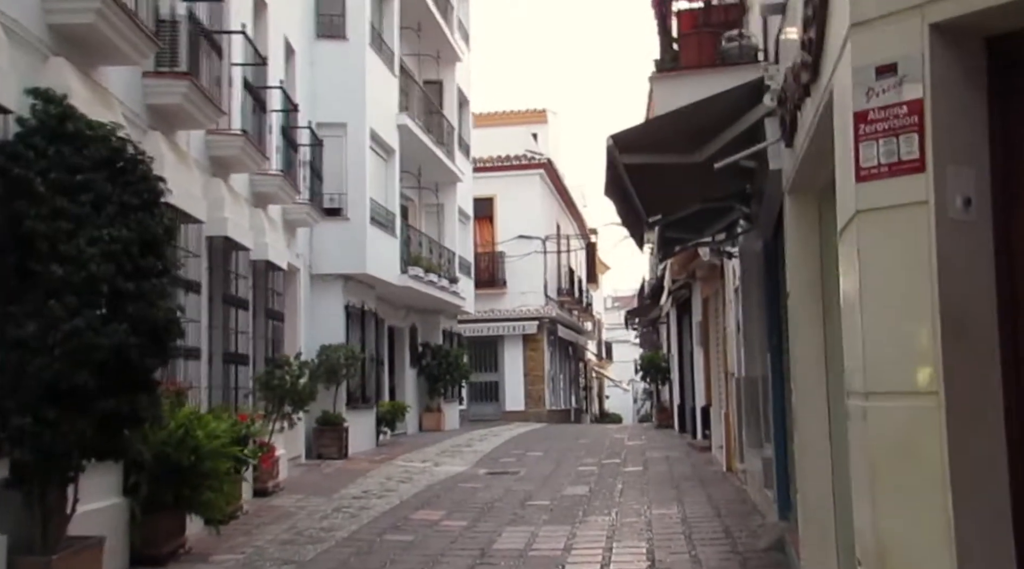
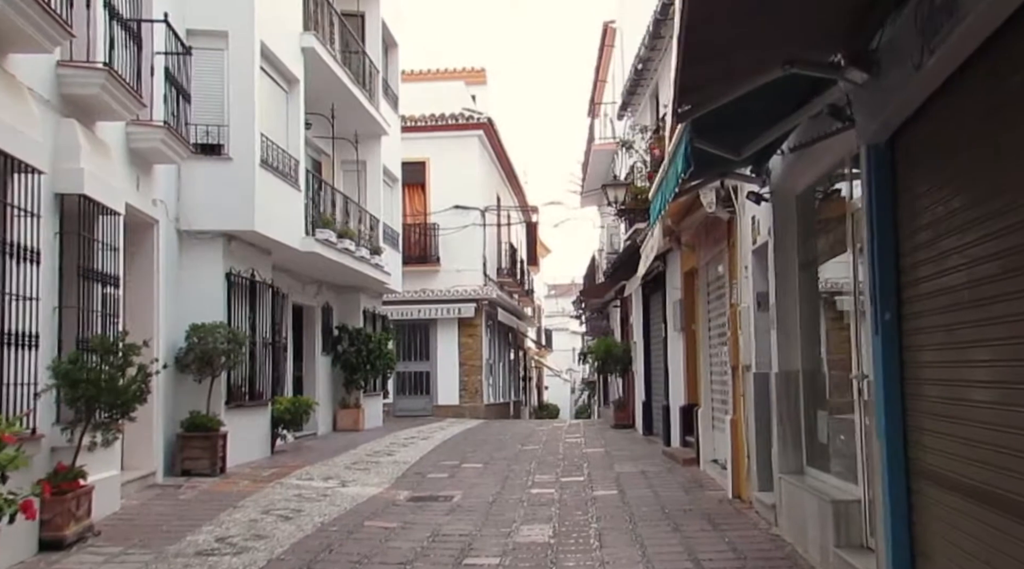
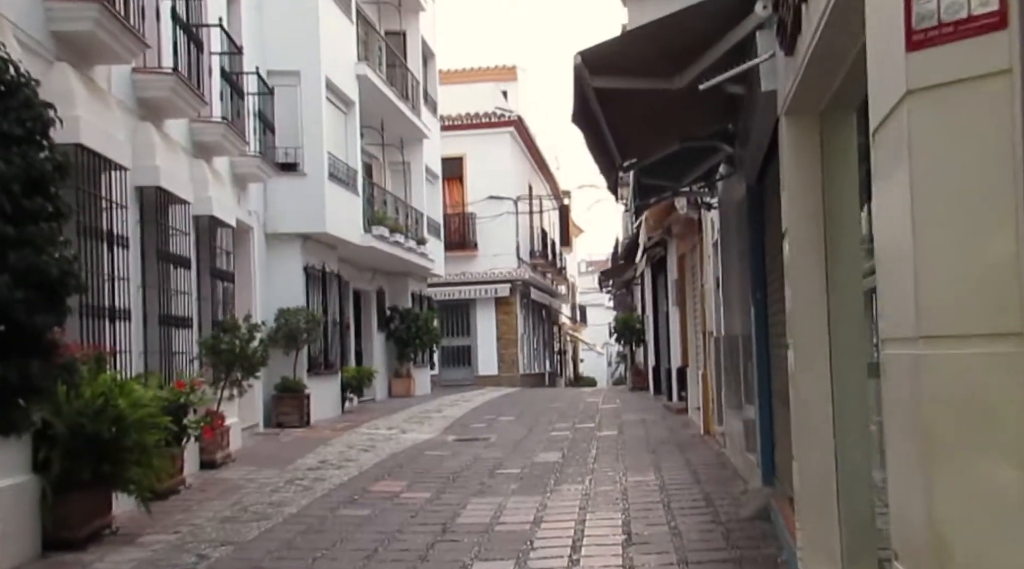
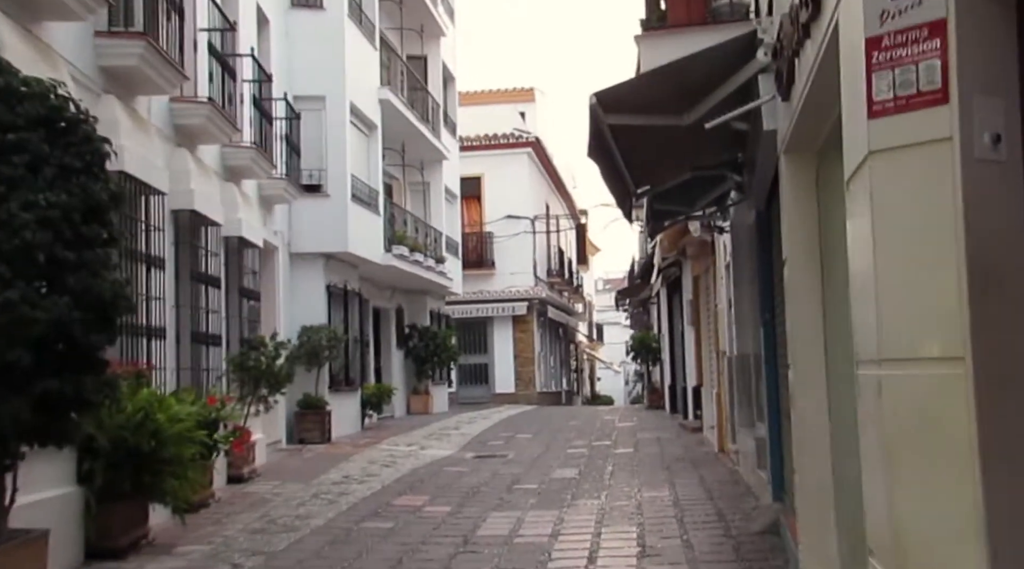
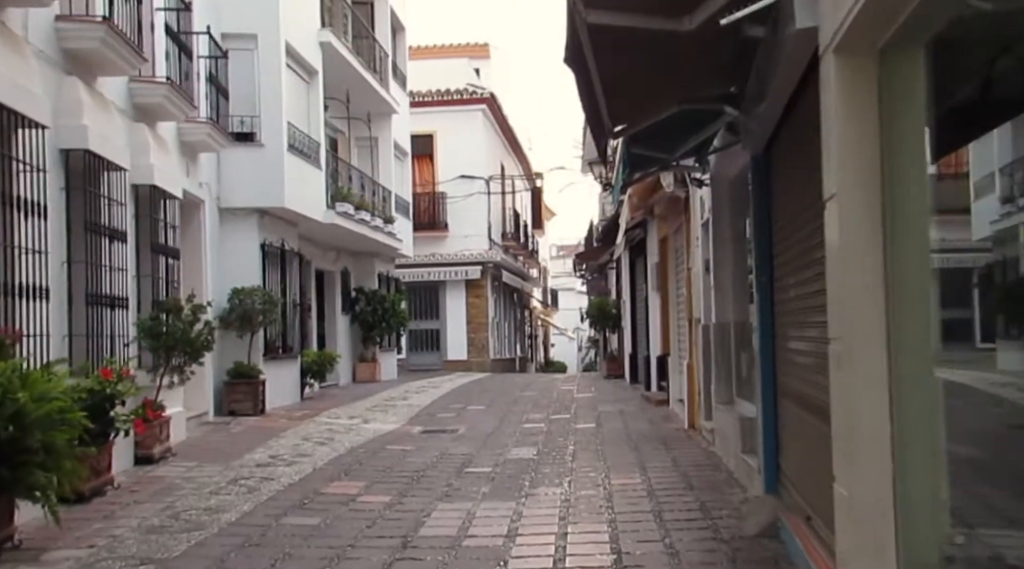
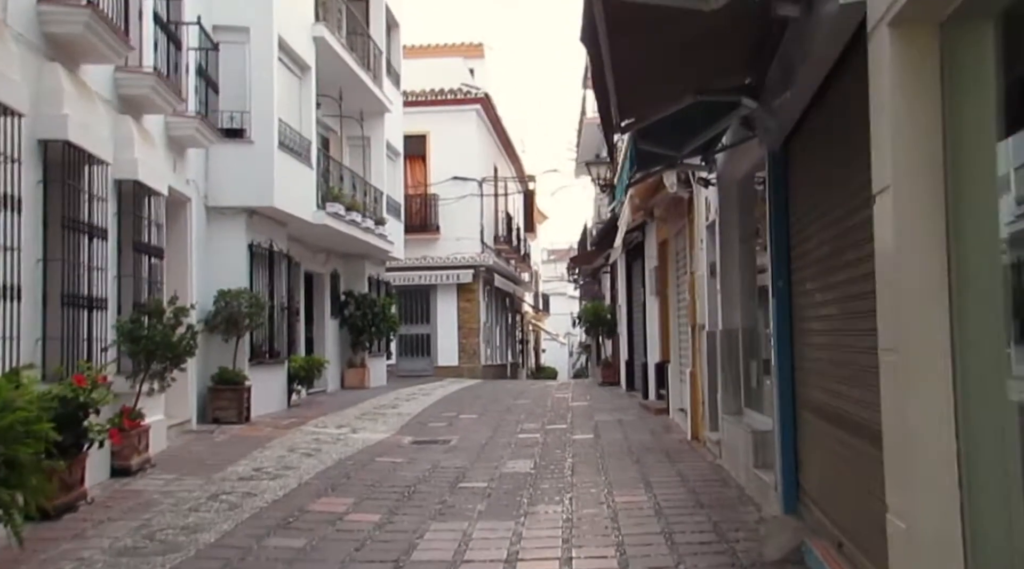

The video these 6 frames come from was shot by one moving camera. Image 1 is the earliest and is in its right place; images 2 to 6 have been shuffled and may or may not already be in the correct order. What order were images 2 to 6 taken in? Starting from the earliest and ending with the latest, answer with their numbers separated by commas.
4, 3, 5, 6, 2
